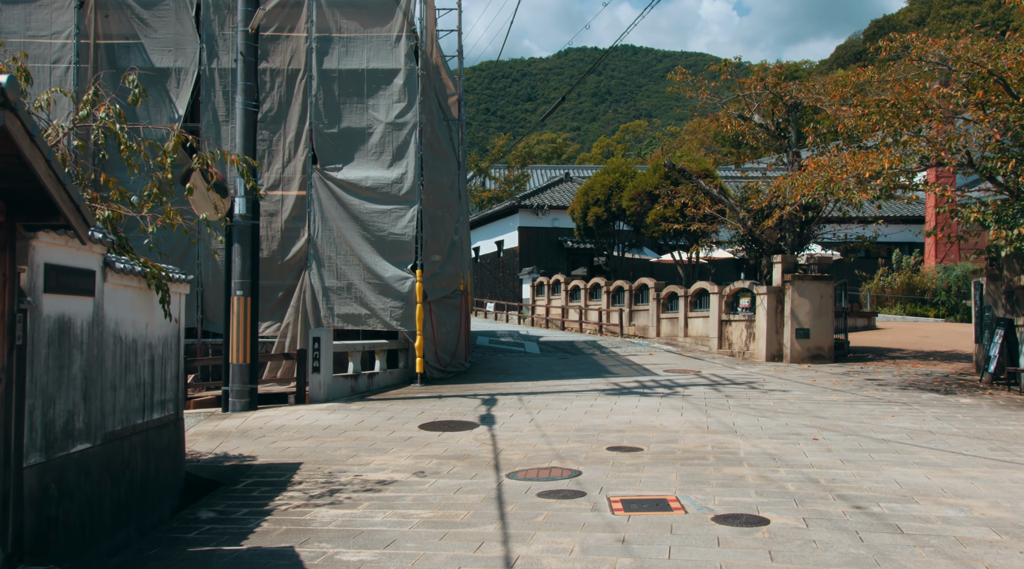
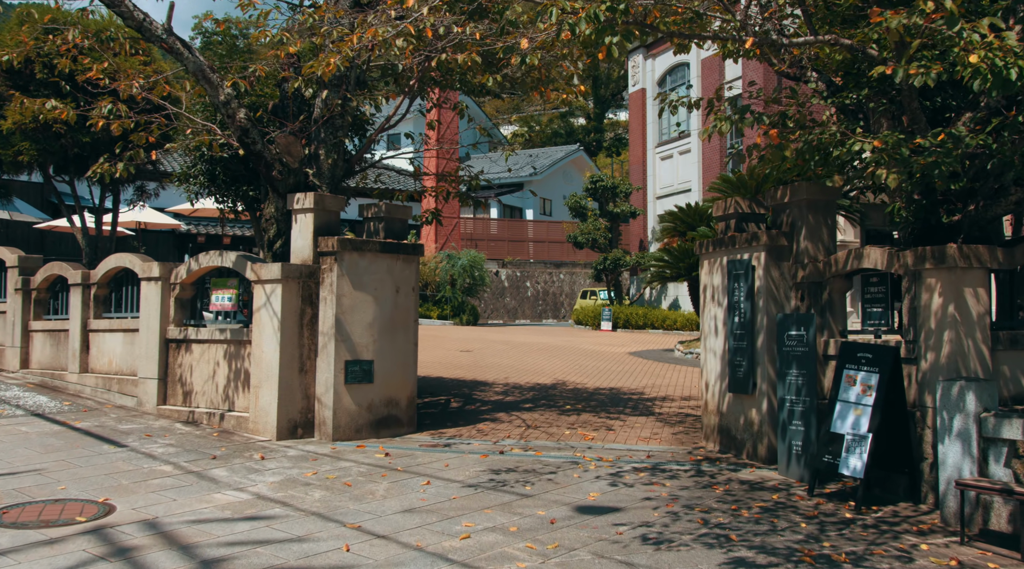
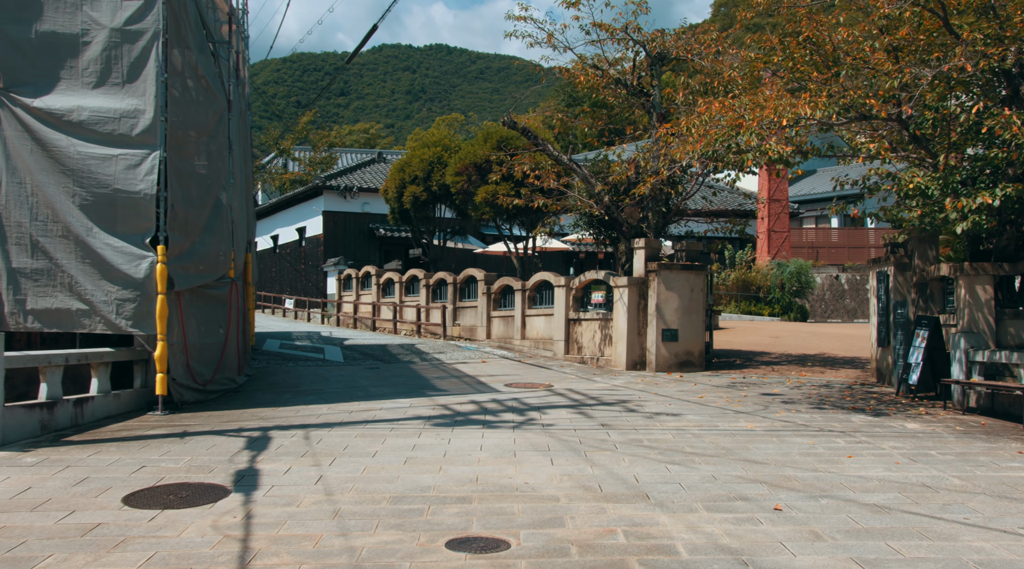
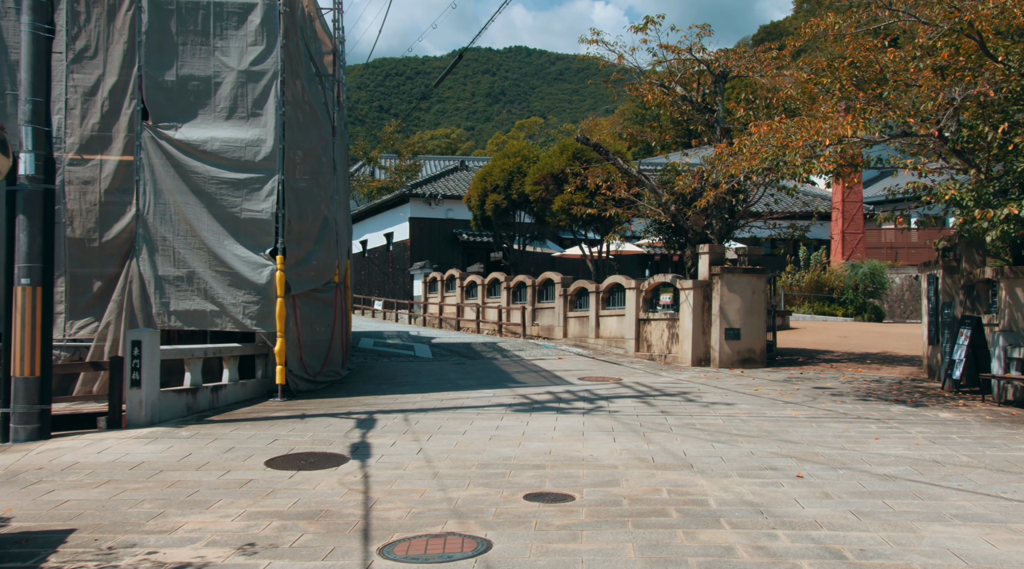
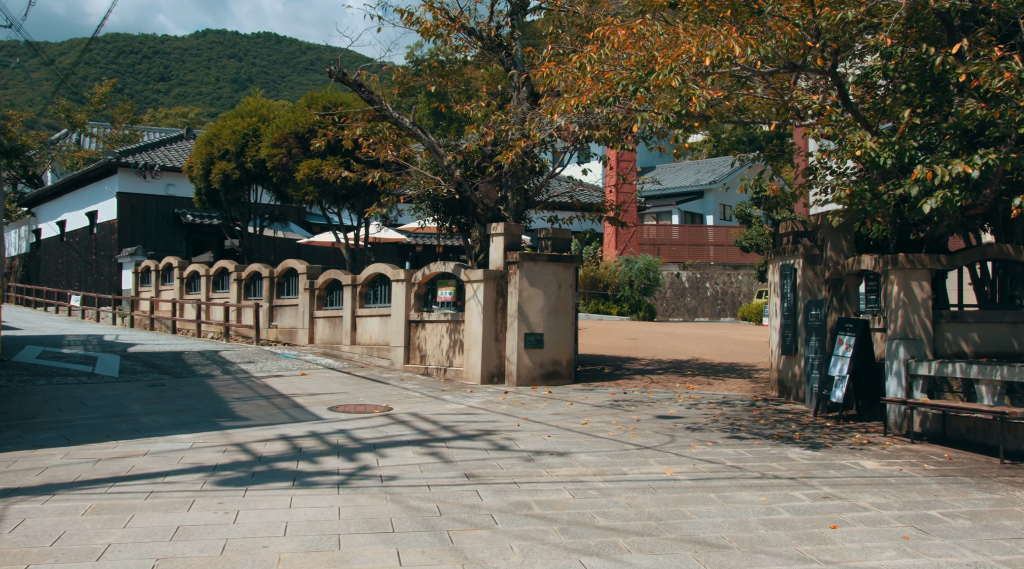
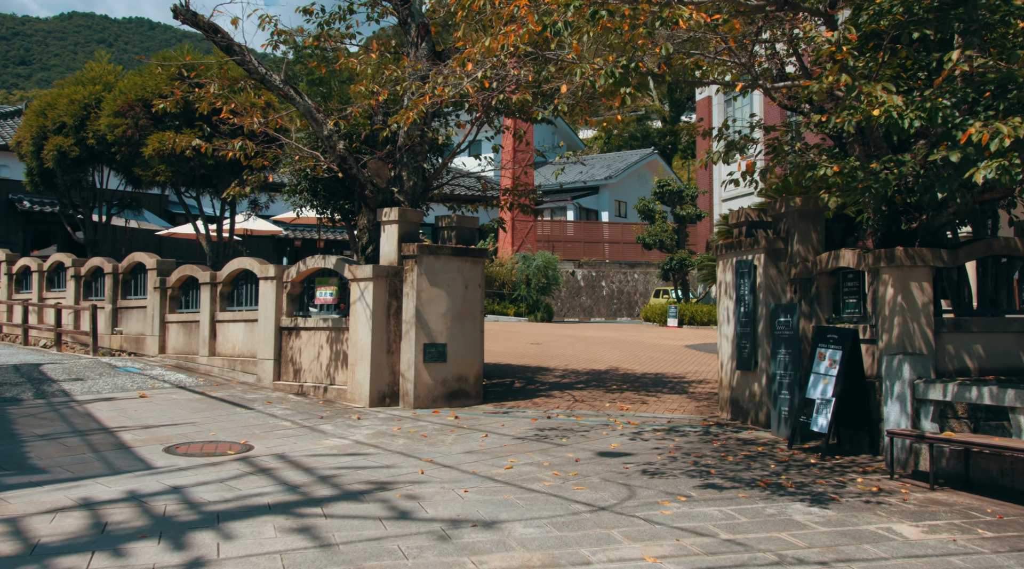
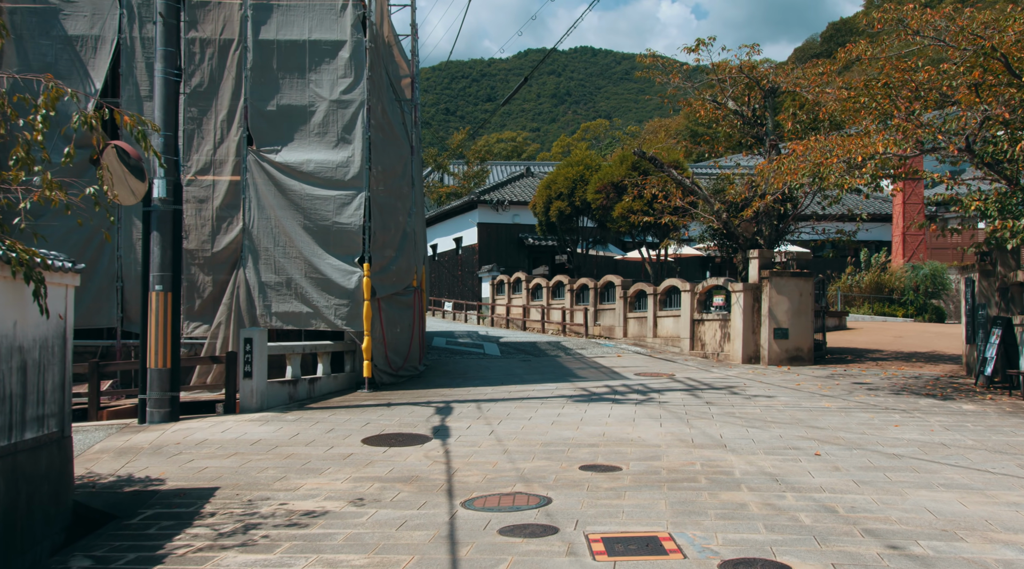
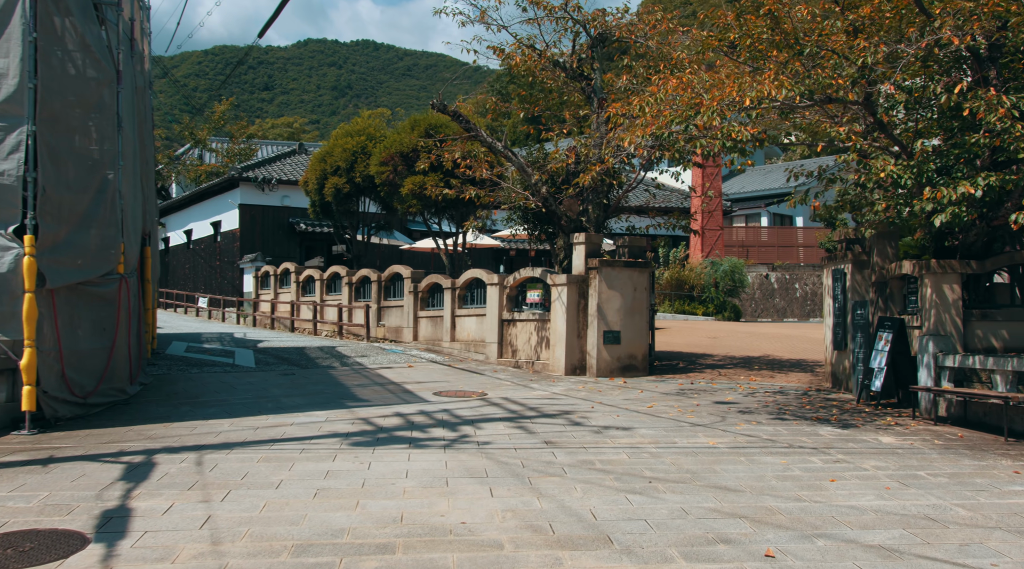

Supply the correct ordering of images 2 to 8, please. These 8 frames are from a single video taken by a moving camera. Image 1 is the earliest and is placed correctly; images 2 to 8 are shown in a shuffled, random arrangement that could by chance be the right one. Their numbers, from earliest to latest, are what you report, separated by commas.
7, 4, 3, 8, 5, 6, 2
